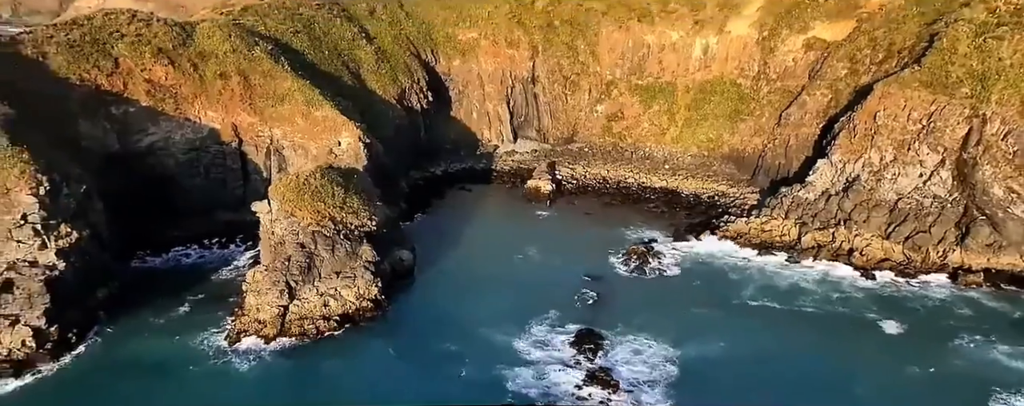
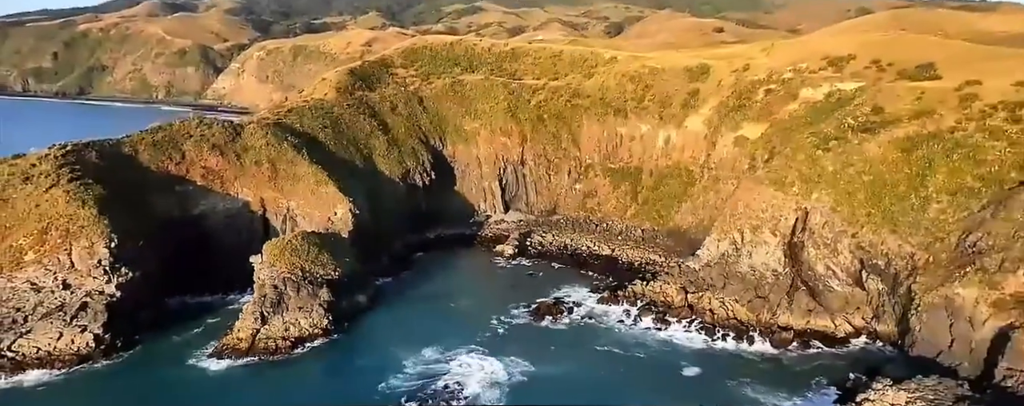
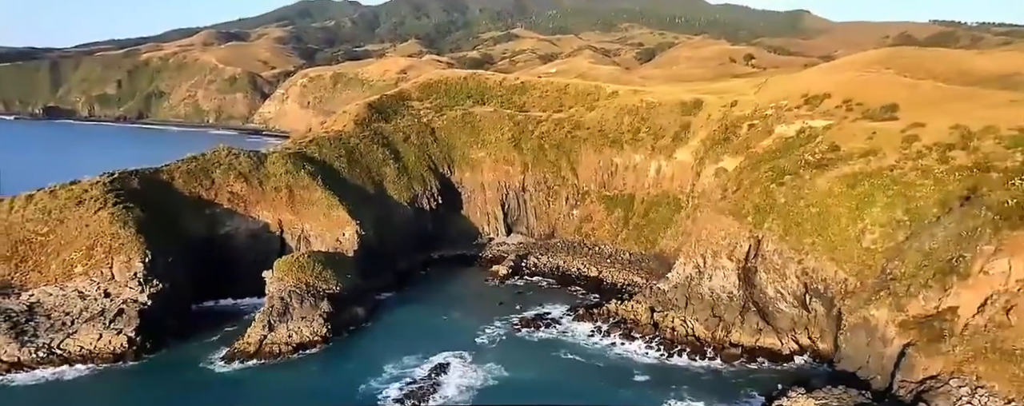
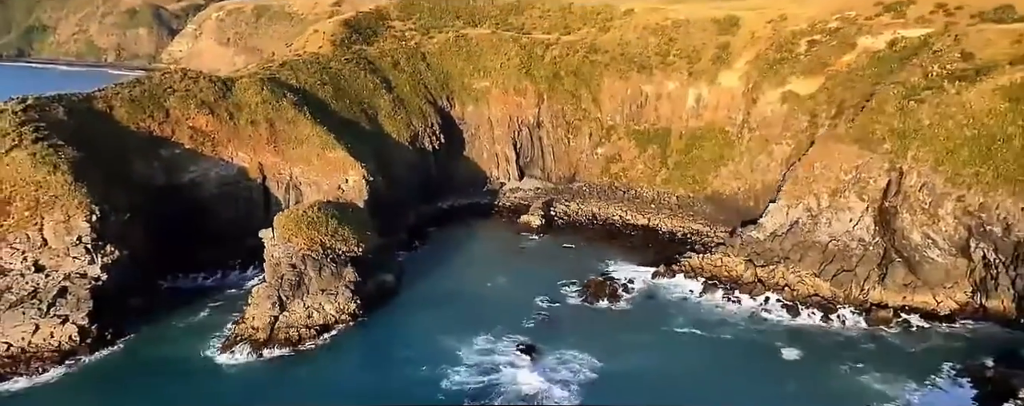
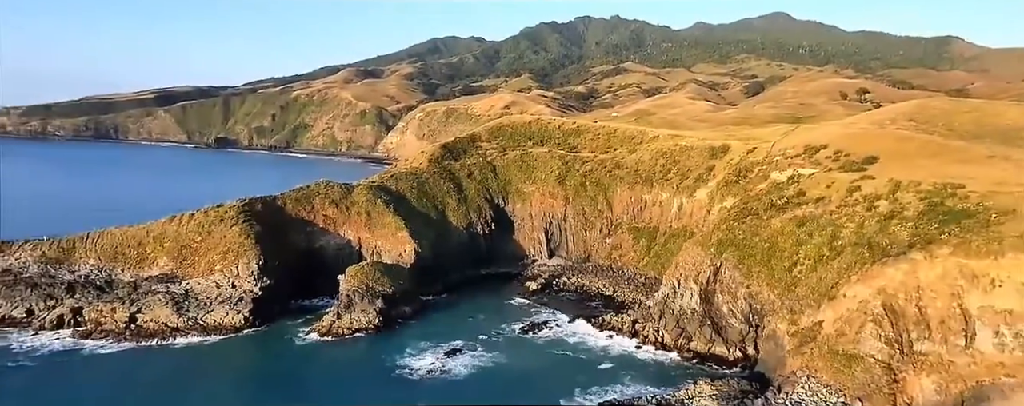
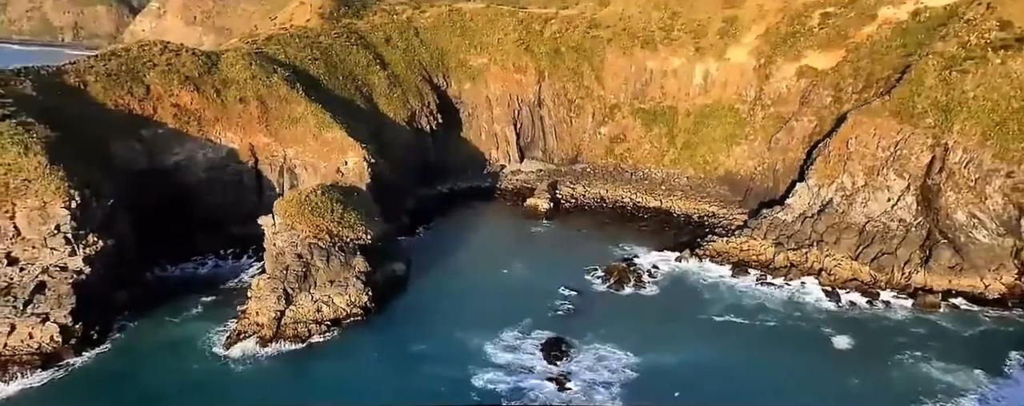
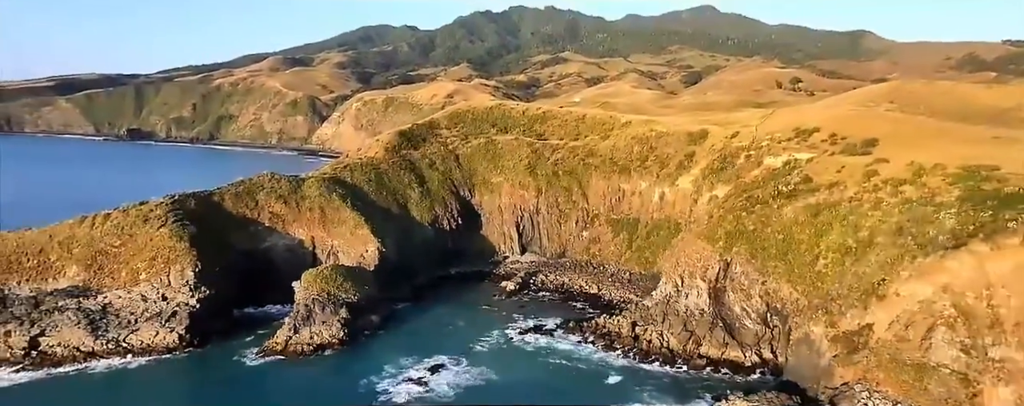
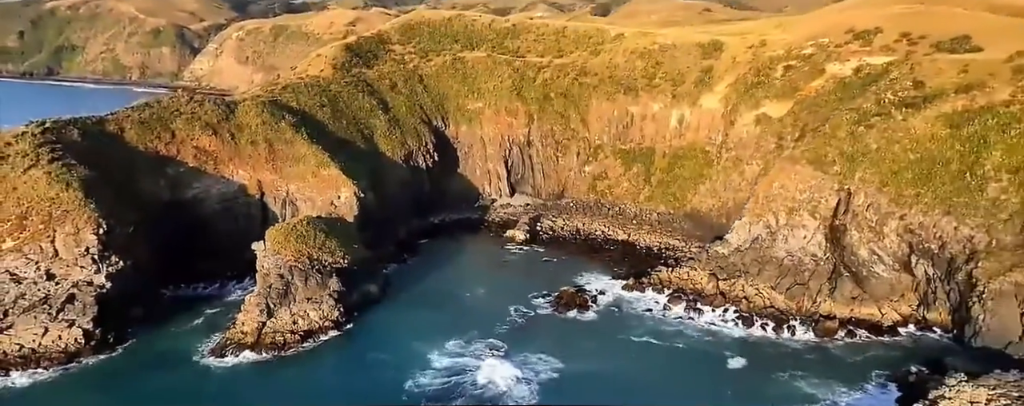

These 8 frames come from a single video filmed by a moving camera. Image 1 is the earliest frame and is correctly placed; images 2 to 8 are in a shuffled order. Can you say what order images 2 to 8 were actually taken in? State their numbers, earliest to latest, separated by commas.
6, 4, 8, 2, 3, 7, 5
